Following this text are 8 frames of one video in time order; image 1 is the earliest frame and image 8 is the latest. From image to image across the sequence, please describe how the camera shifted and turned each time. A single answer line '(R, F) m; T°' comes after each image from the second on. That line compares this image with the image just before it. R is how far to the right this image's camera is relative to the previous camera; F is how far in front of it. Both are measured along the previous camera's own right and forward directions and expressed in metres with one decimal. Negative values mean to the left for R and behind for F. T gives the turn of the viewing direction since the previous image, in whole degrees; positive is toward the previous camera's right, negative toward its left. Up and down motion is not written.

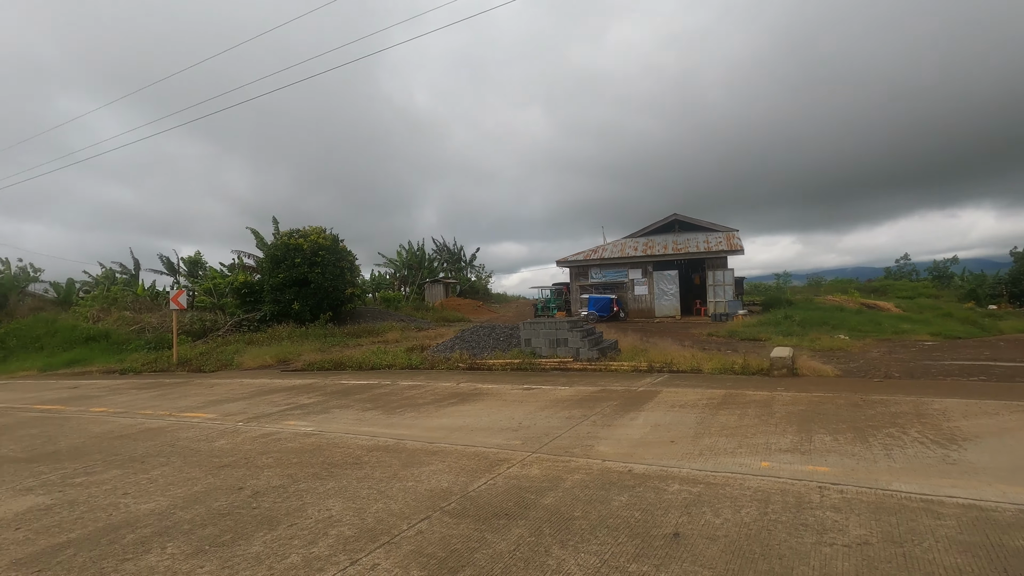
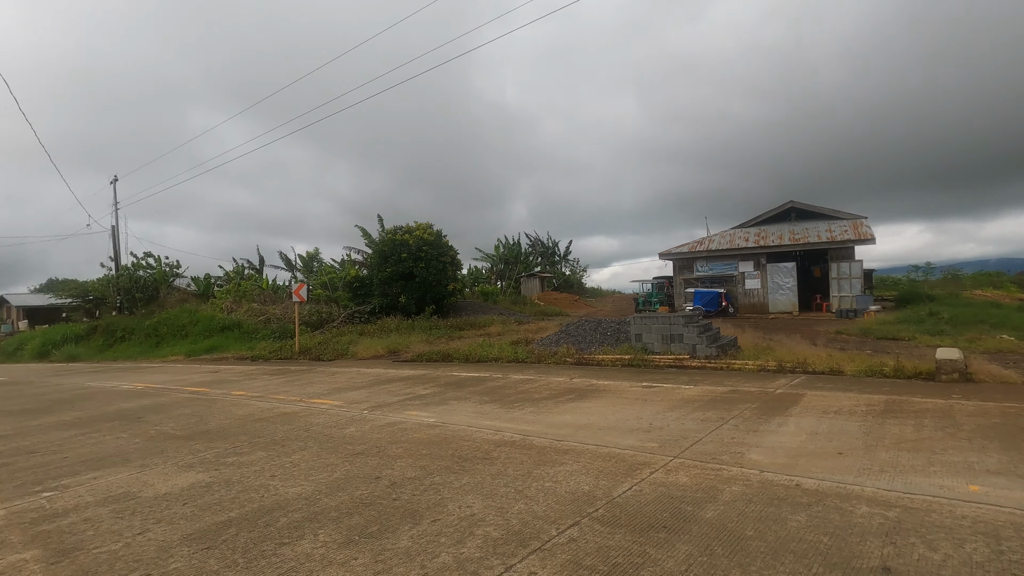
(-0.5, +0.3) m; -10°
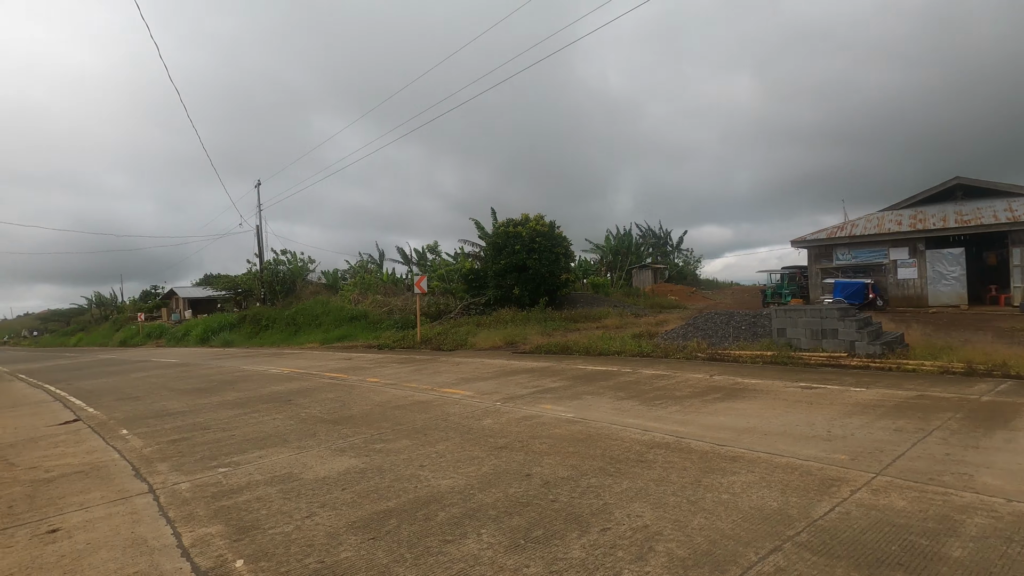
(-0.5, +0.4) m; -11°
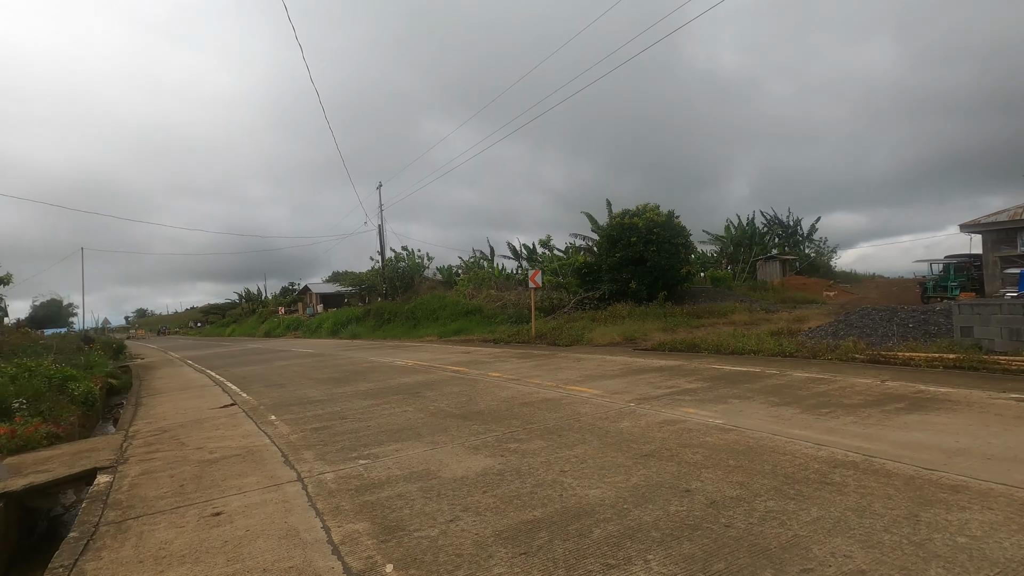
(-0.4, +0.4) m; -11°
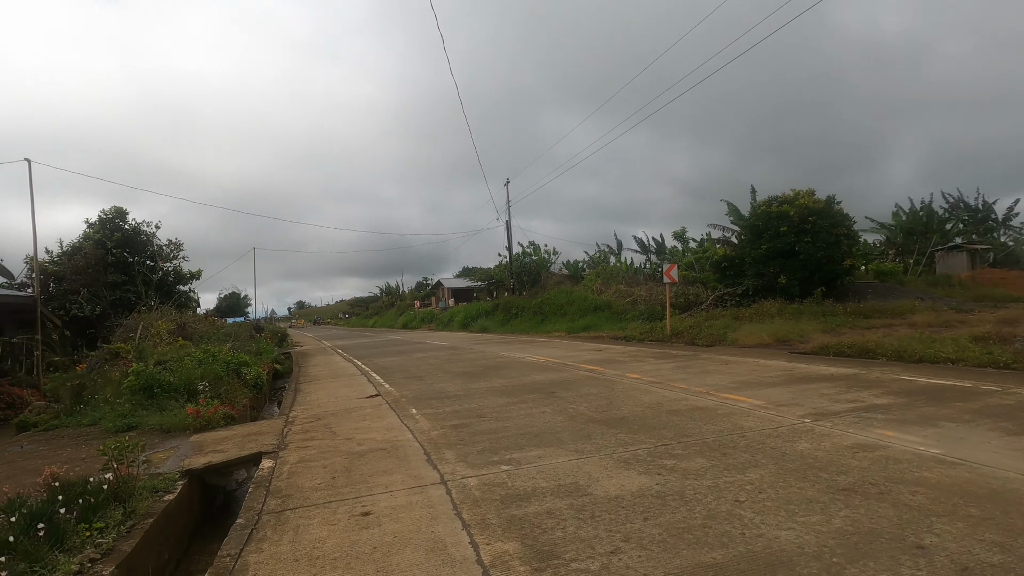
(-0.3, +0.5) m; -13°
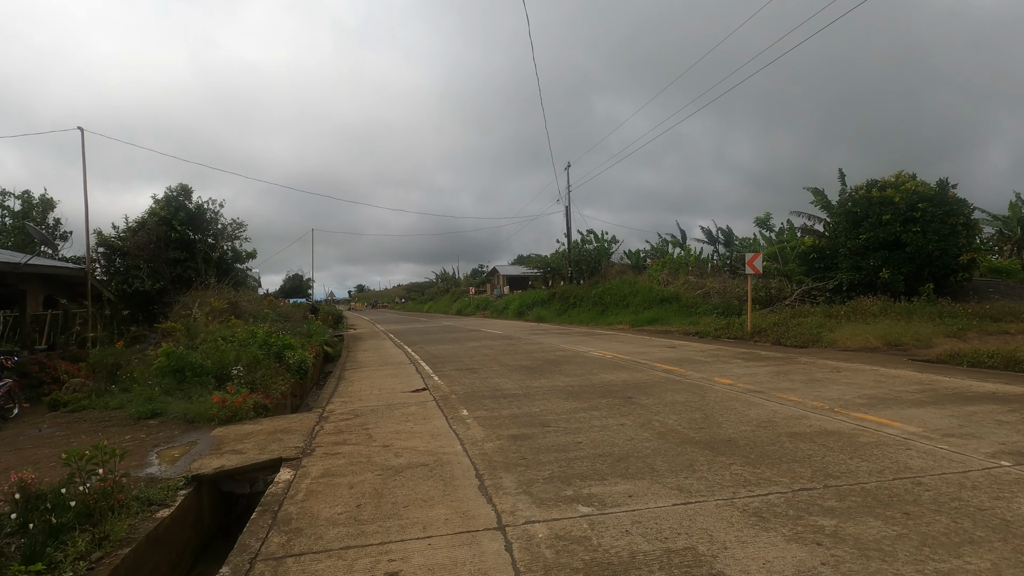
(-0.3, +1.6) m; -6°
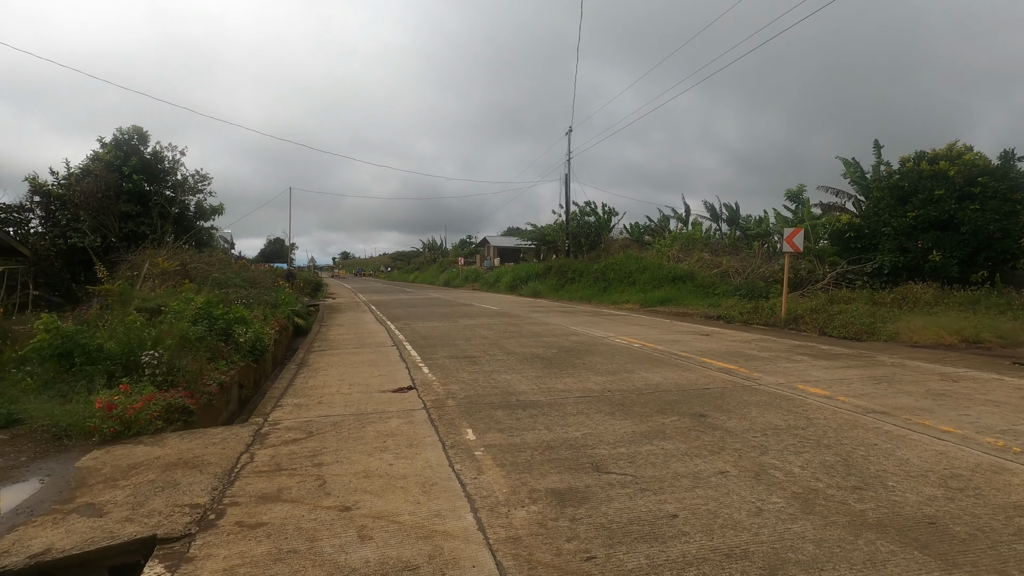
(-0.5, +2.7) m; +2°
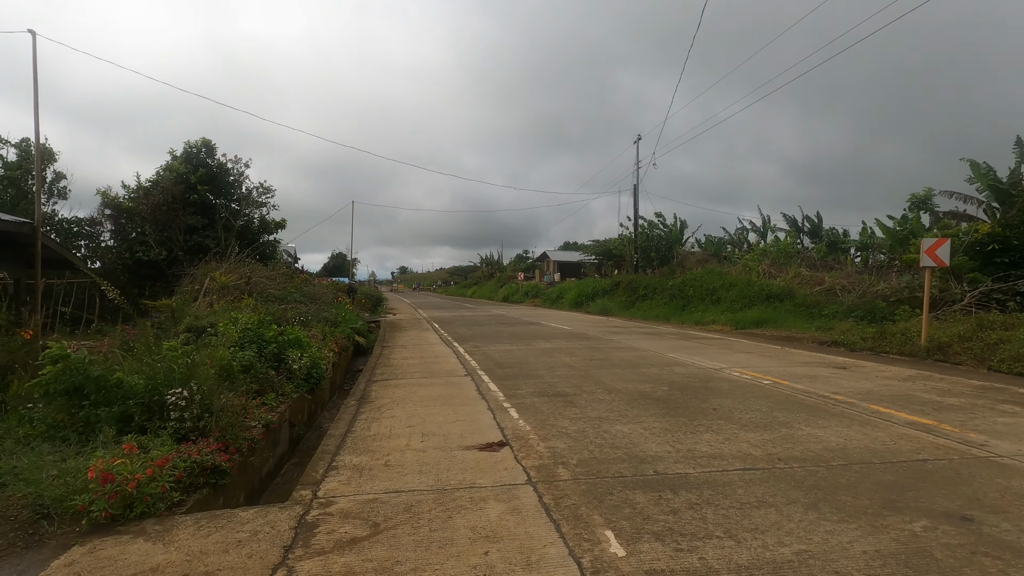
(-0.8, +1.8) m; -6°
